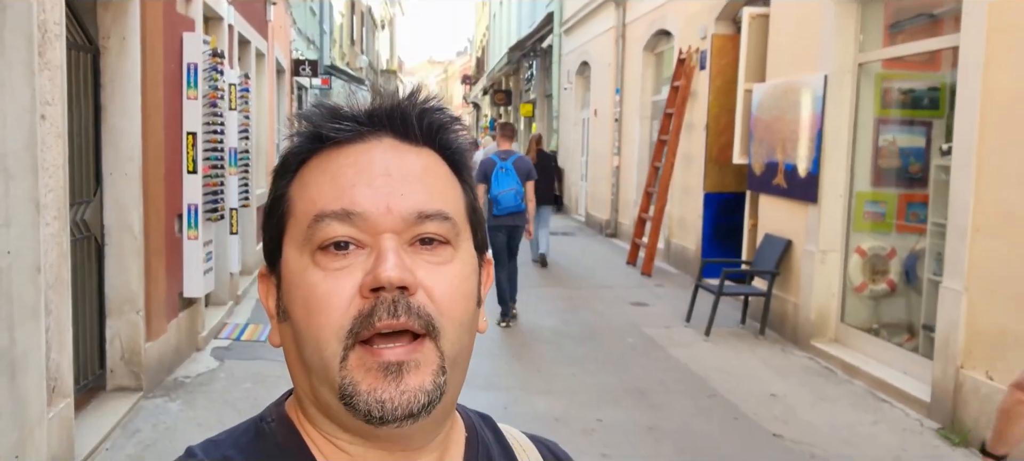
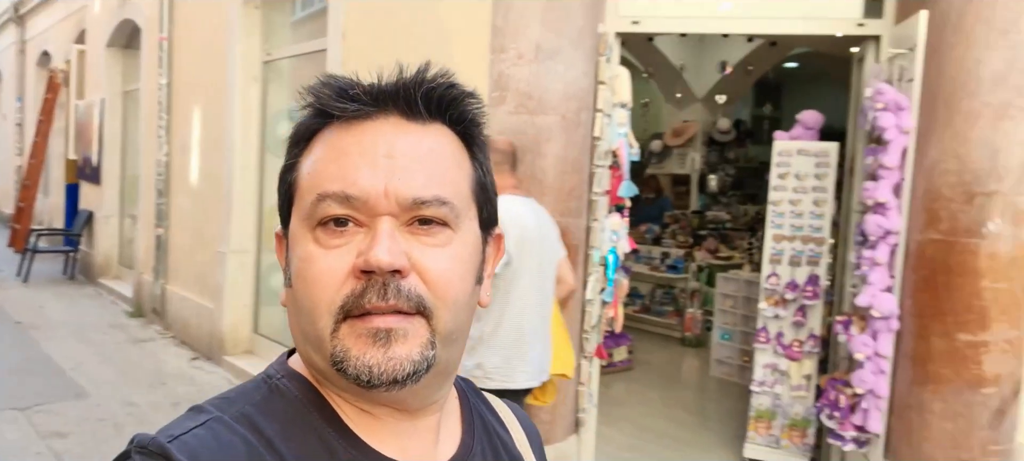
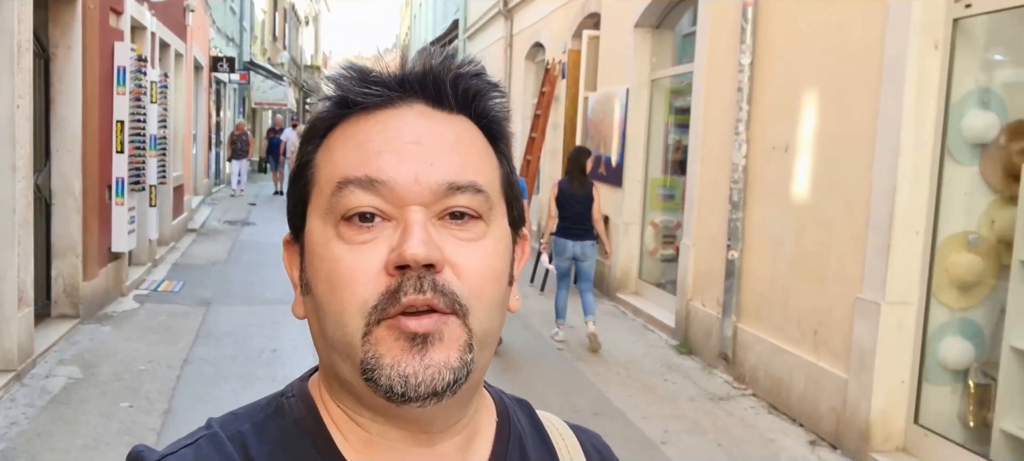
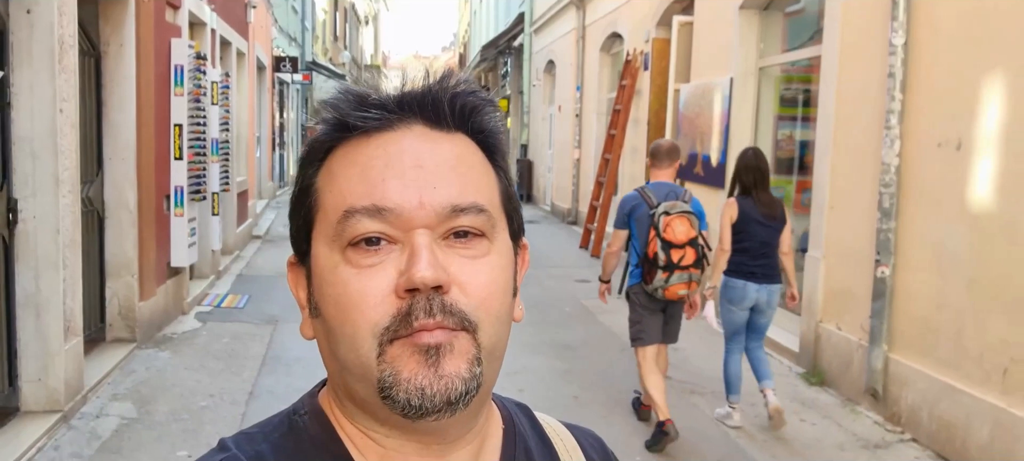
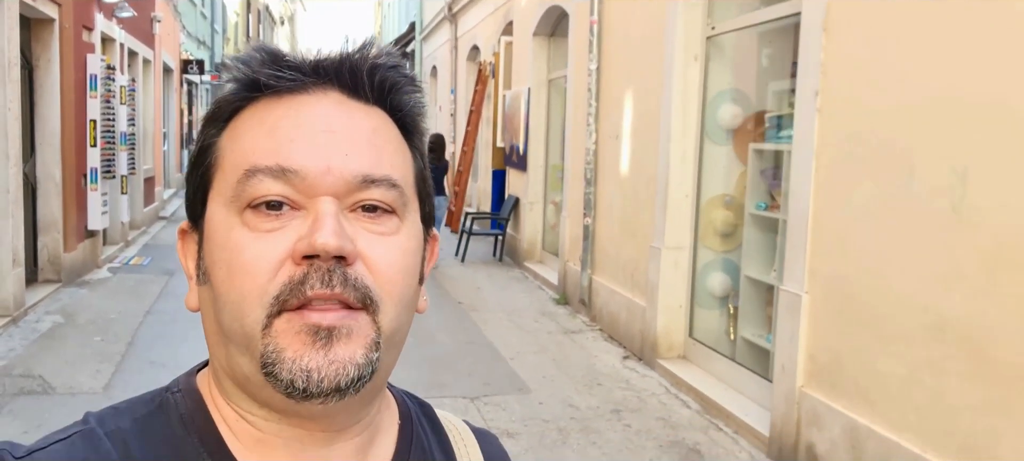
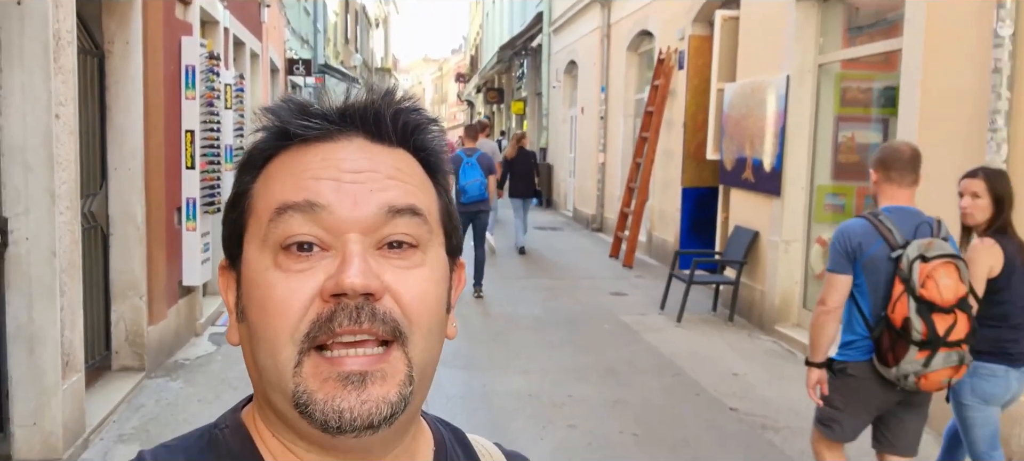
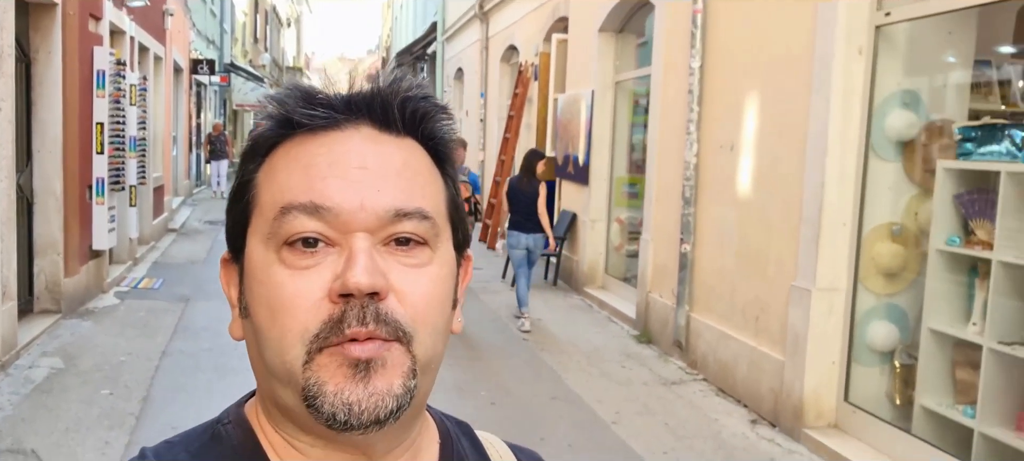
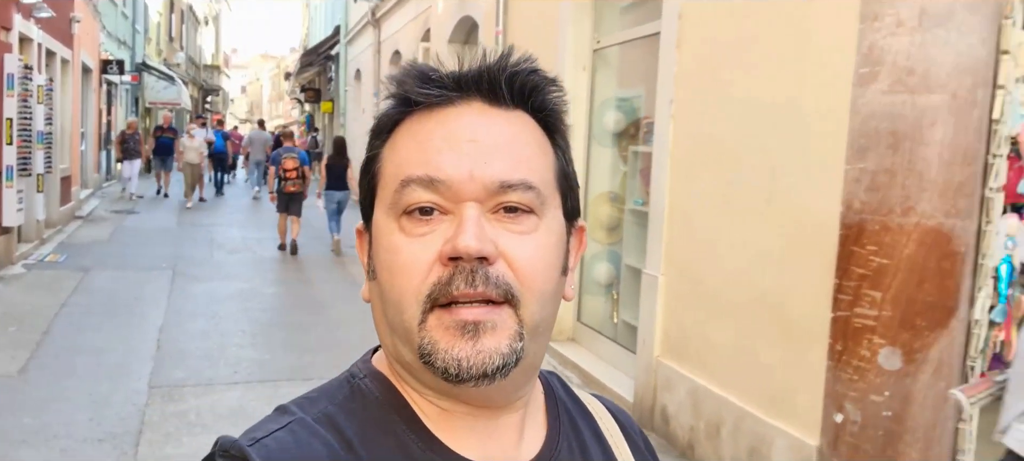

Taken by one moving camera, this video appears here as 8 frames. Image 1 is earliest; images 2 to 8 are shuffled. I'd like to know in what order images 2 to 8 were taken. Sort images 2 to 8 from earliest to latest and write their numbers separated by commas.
6, 4, 3, 7, 5, 8, 2
